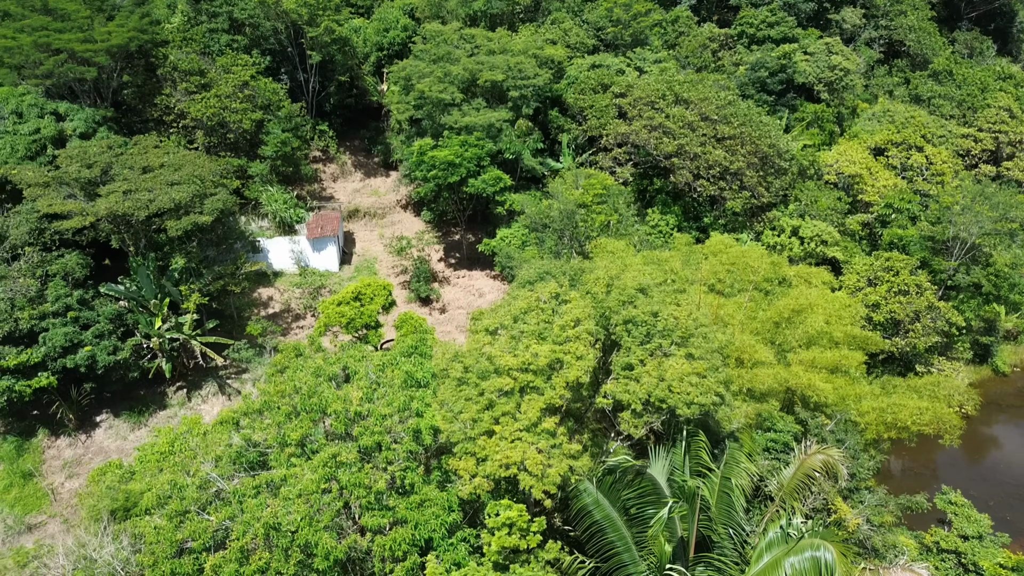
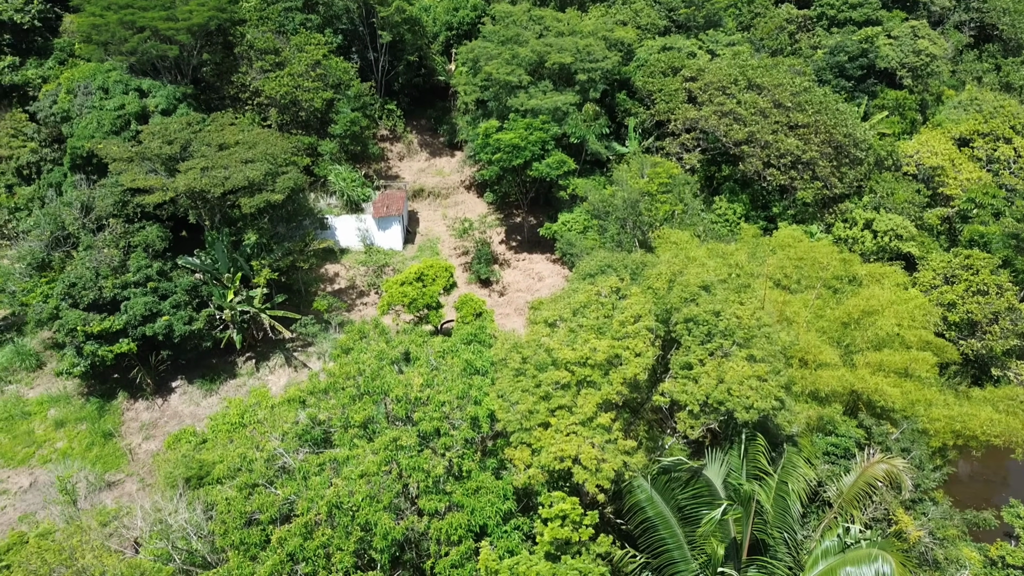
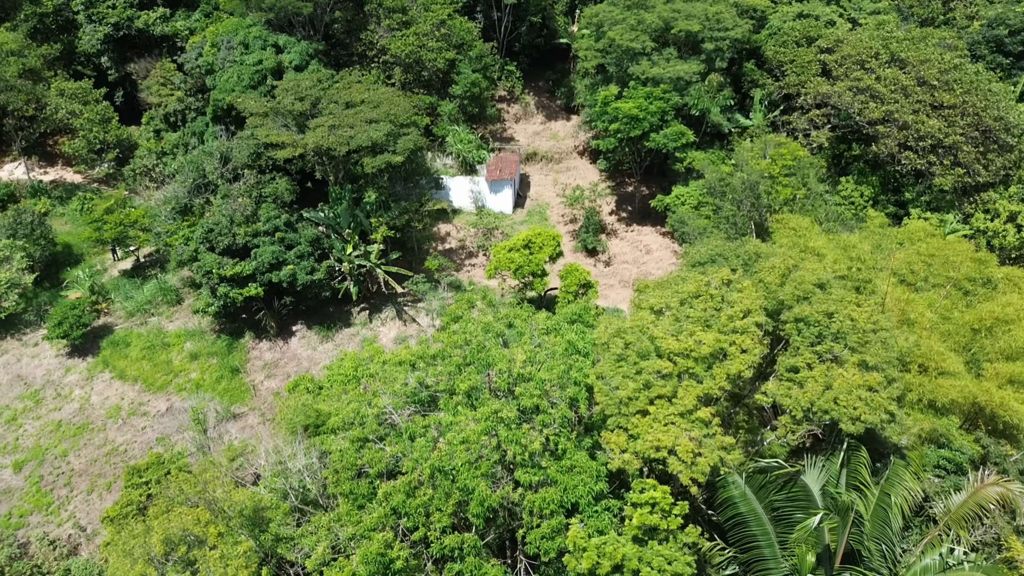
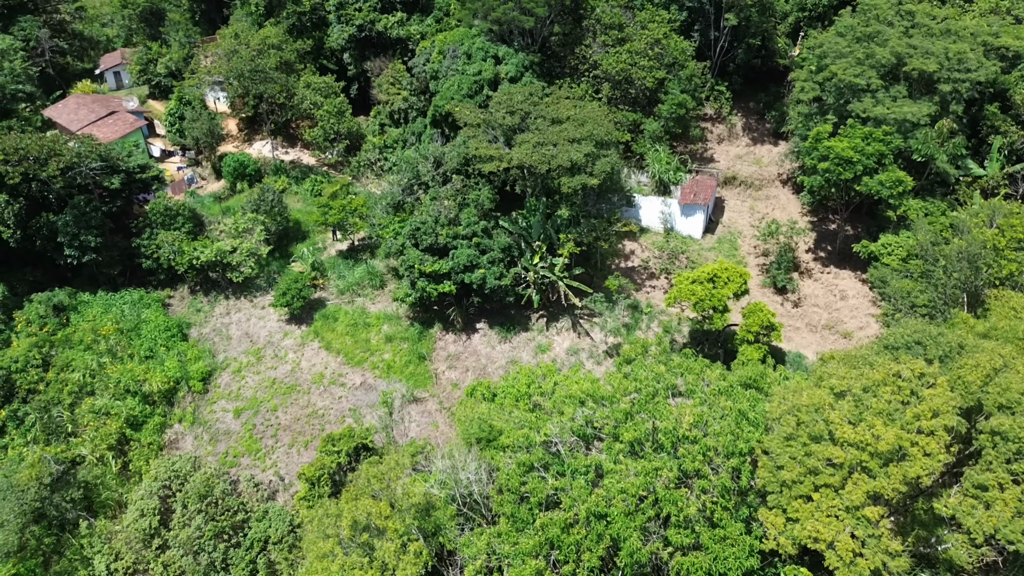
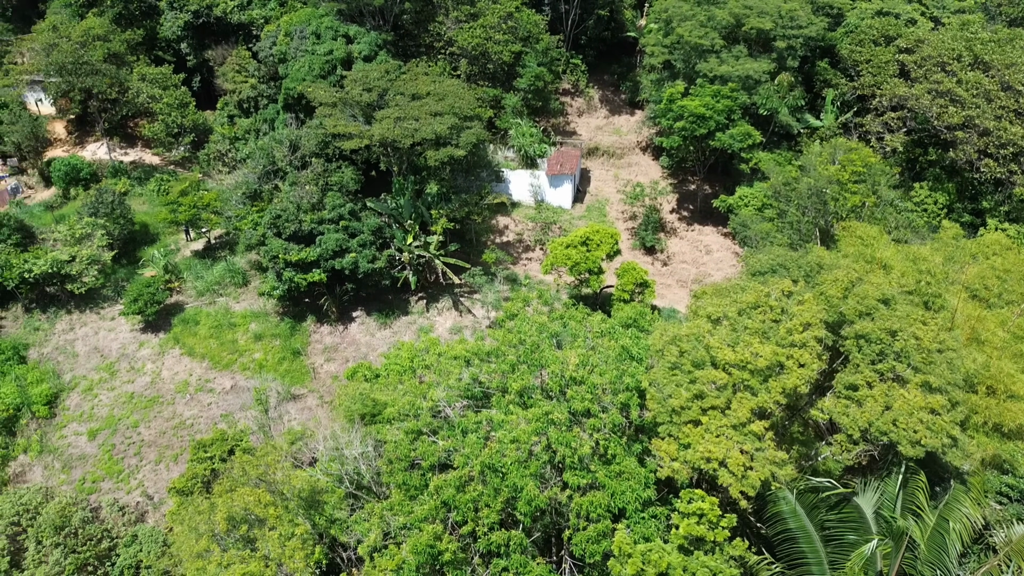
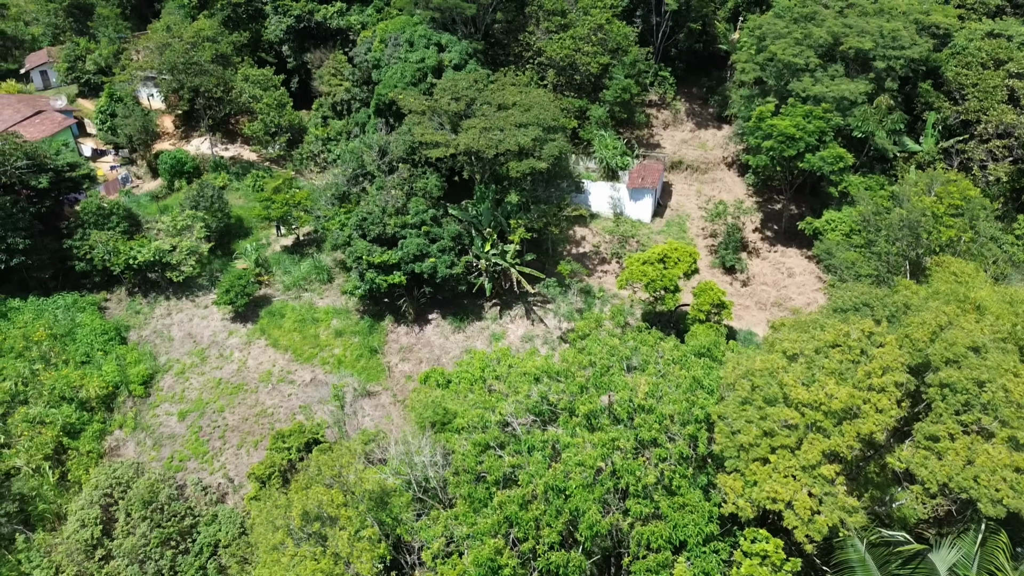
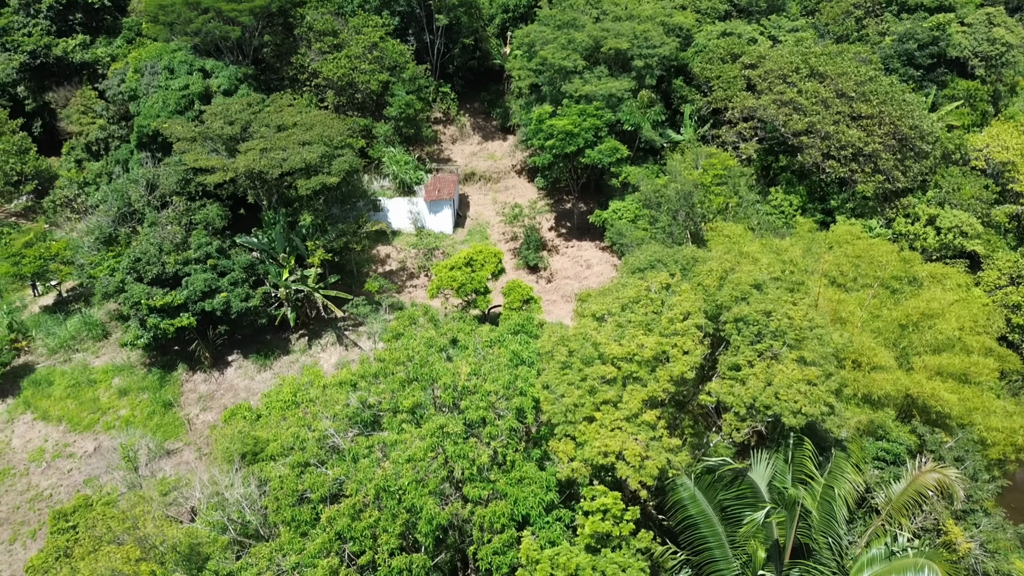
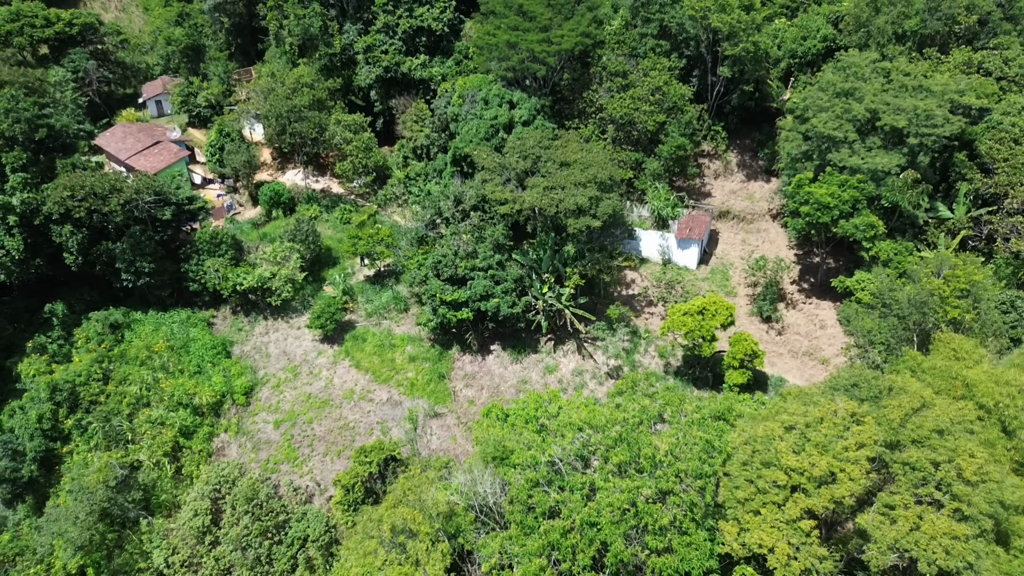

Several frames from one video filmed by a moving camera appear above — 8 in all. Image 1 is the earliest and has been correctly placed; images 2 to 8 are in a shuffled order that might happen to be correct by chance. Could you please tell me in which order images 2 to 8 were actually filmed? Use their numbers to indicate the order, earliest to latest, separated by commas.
2, 7, 3, 5, 6, 4, 8
